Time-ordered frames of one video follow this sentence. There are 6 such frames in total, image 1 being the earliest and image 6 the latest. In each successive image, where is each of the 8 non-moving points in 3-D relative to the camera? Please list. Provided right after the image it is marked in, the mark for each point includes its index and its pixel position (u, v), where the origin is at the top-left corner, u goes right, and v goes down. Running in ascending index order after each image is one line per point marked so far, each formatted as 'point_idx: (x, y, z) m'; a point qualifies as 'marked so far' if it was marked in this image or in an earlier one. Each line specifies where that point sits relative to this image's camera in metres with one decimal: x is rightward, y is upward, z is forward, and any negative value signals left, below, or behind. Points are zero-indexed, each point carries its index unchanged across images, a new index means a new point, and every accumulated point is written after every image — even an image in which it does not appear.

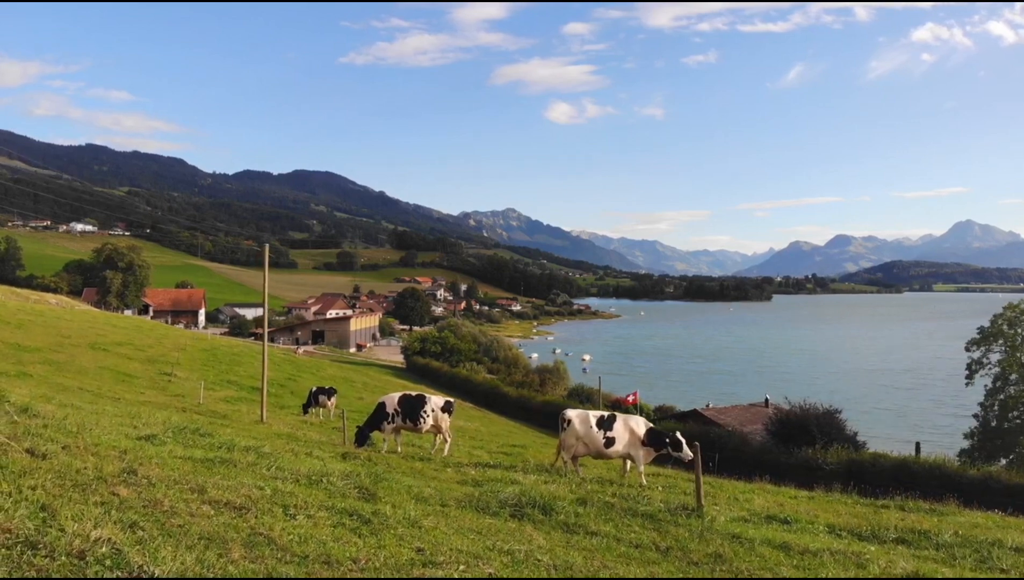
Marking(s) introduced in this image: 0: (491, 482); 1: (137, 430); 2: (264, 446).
0: (-0.4, -3.4, +11.1) m
1: (-6.4, -2.5, +11.2) m
2: (-4.6, -3.0, +12.2) m
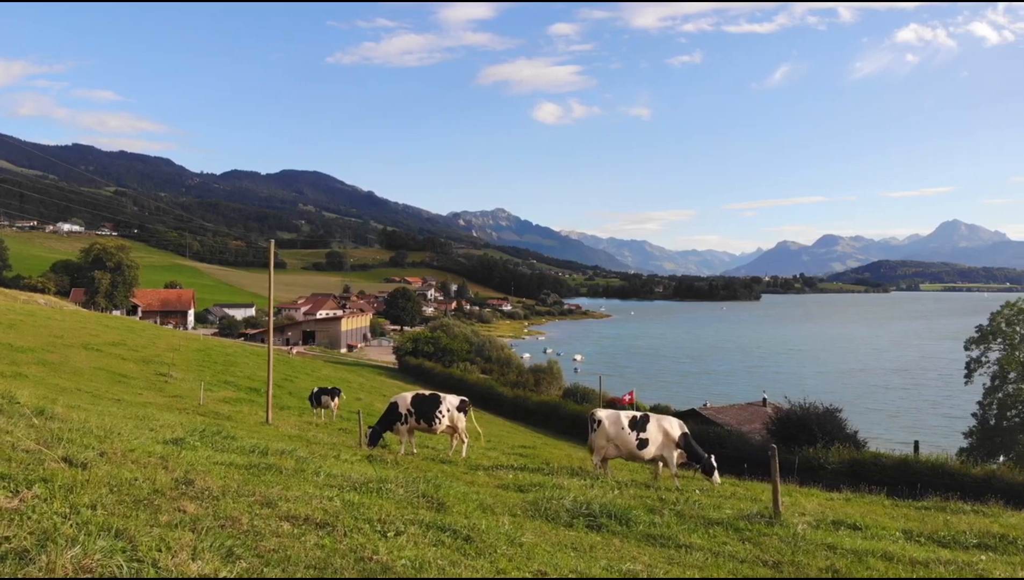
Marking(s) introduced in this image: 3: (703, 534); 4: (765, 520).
0: (+0.4, -3.3, +10.4) m
1: (-5.6, -2.4, +10.5) m
2: (-3.9, -2.9, +11.5) m
3: (+2.1, -2.6, +6.8) m
4: (+3.2, -2.9, +8.0) m
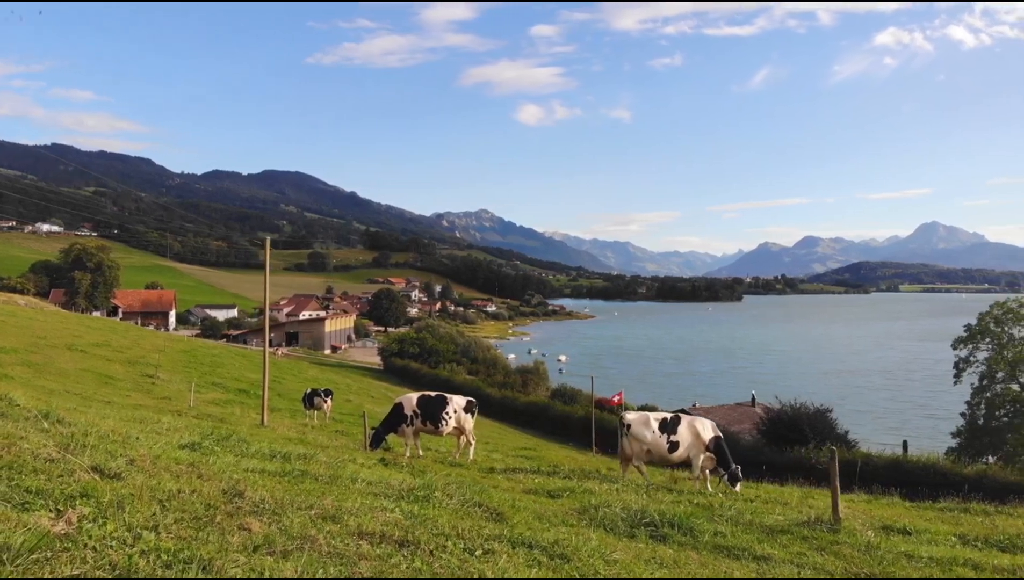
0: (+0.9, -3.2, +9.9) m
1: (-5.1, -2.3, +9.9) m
2: (-3.4, -2.8, +10.9) m
3: (+2.7, -2.6, +6.4) m
4: (+3.8, -2.8, +7.5) m
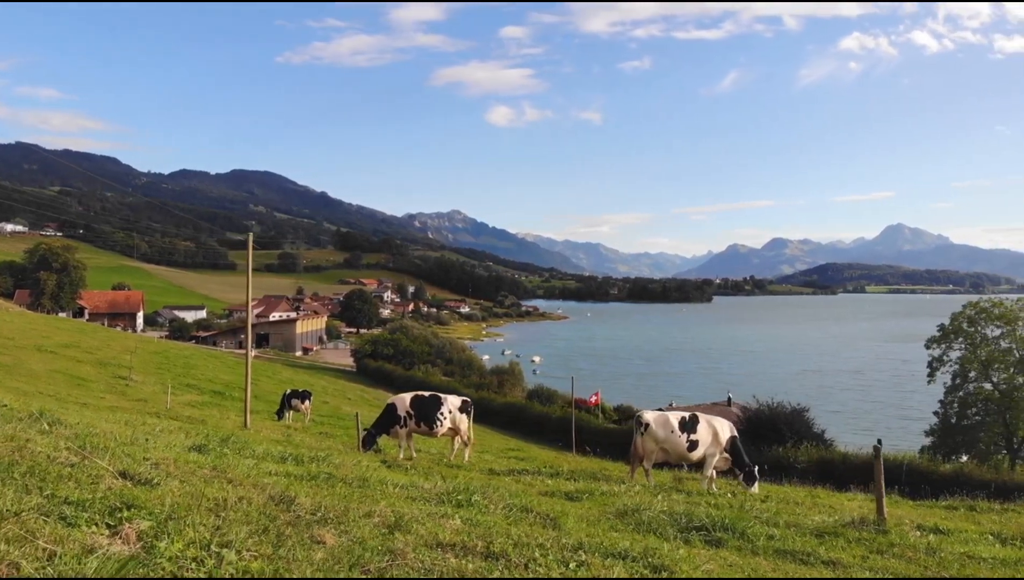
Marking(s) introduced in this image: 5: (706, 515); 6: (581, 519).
0: (+1.2, -3.1, +9.6) m
1: (-4.8, -2.2, +9.3) m
2: (-3.1, -2.7, +10.4) m
3: (+3.1, -2.5, +6.1) m
4: (+4.1, -2.7, +7.3) m
5: (+2.3, -2.6, +7.3) m
6: (+0.7, -2.2, +6.1) m
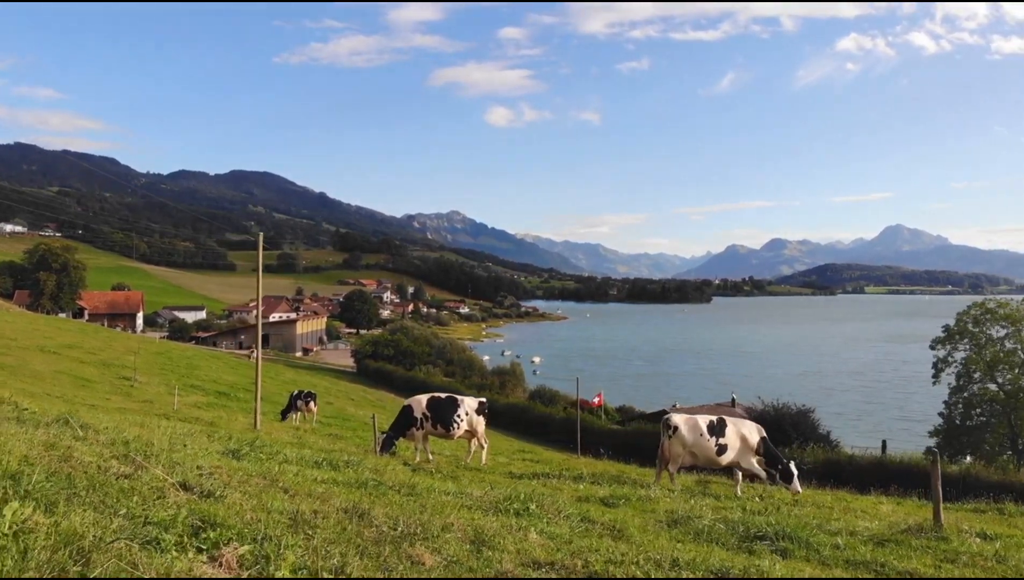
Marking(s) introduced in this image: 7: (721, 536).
0: (+1.7, -3.1, +9.3) m
1: (-4.3, -2.2, +9.0) m
2: (-2.6, -2.7, +10.1) m
3: (+3.6, -2.5, +5.8) m
4: (+4.7, -2.7, +7.0) m
5: (+2.8, -2.6, +7.0) m
6: (+1.2, -2.2, +5.9) m
7: (+1.9, -2.4, +6.0) m
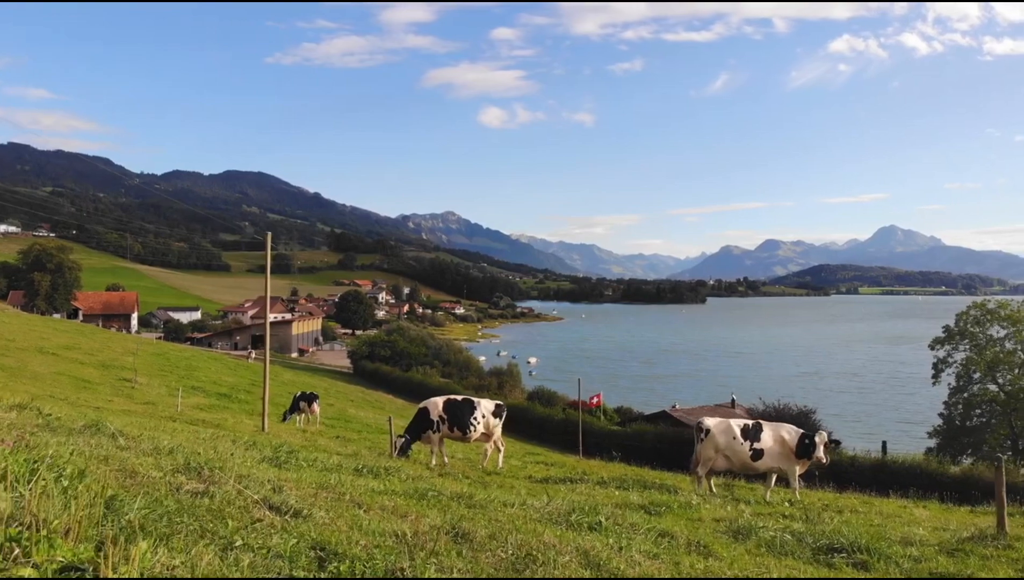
0: (+2.2, -3.1, +9.1) m
1: (-3.8, -2.2, +8.8) m
2: (-2.1, -2.7, +9.9) m
3: (+4.2, -2.5, +5.6) m
4: (+5.2, -2.8, +6.8) m
5: (+3.3, -2.6, +6.8) m
6: (+1.8, -2.2, +5.6) m
7: (+2.5, -2.4, +5.8) m
